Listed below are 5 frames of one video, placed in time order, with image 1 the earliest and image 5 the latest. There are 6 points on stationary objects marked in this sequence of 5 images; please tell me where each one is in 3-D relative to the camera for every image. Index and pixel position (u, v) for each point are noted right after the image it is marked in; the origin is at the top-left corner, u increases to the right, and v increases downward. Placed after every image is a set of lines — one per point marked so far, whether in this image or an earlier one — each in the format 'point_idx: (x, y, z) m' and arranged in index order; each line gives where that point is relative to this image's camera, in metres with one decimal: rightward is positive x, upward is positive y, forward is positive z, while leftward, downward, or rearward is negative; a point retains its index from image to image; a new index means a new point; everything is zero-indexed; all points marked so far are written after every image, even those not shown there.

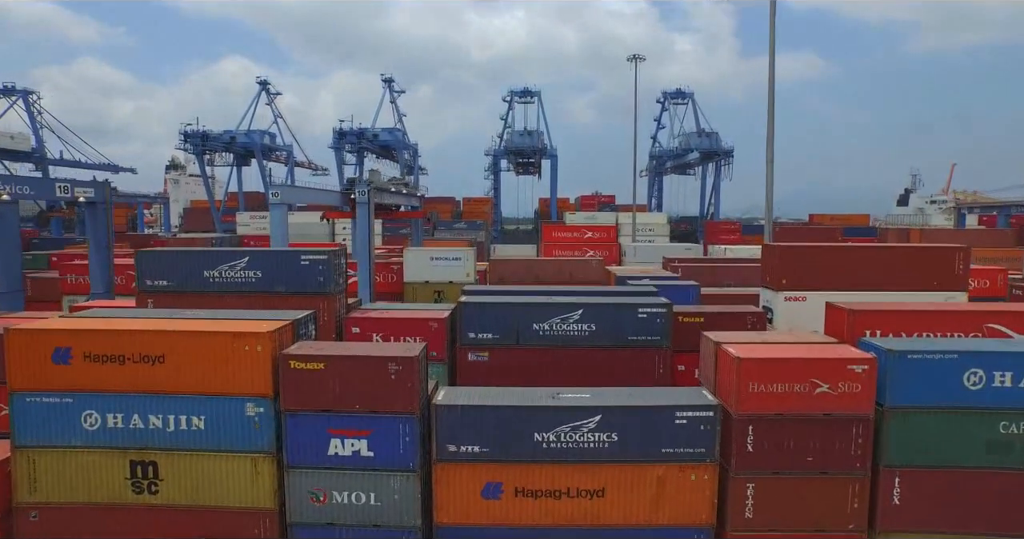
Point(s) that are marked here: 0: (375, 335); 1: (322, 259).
0: (-3.3, -1.6, +12.1) m
1: (-4.6, +0.2, +12.0) m
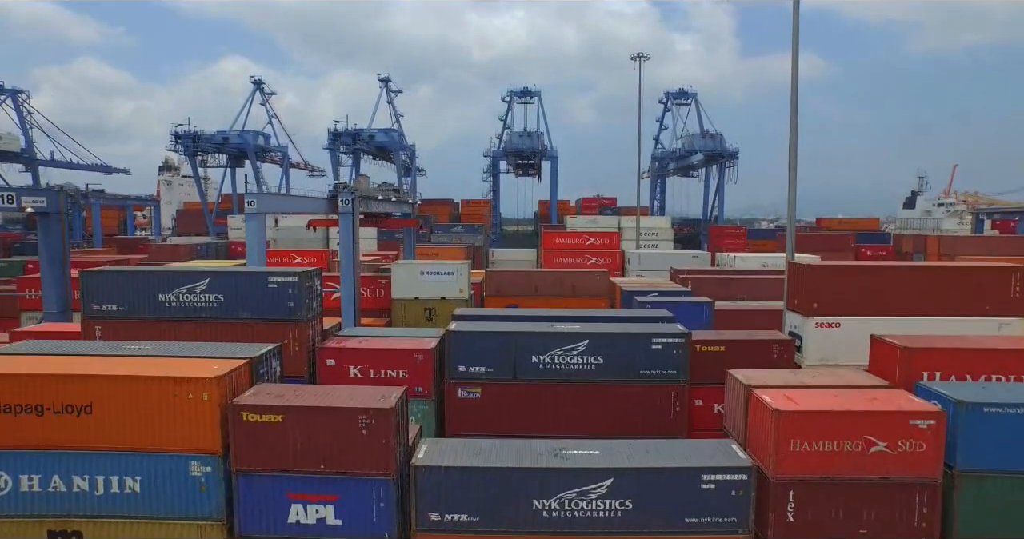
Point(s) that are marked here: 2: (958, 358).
0: (-3.4, -2.1, +10.7) m
1: (-4.6, -0.2, +10.6) m
2: (+7.2, -1.4, +8.1) m
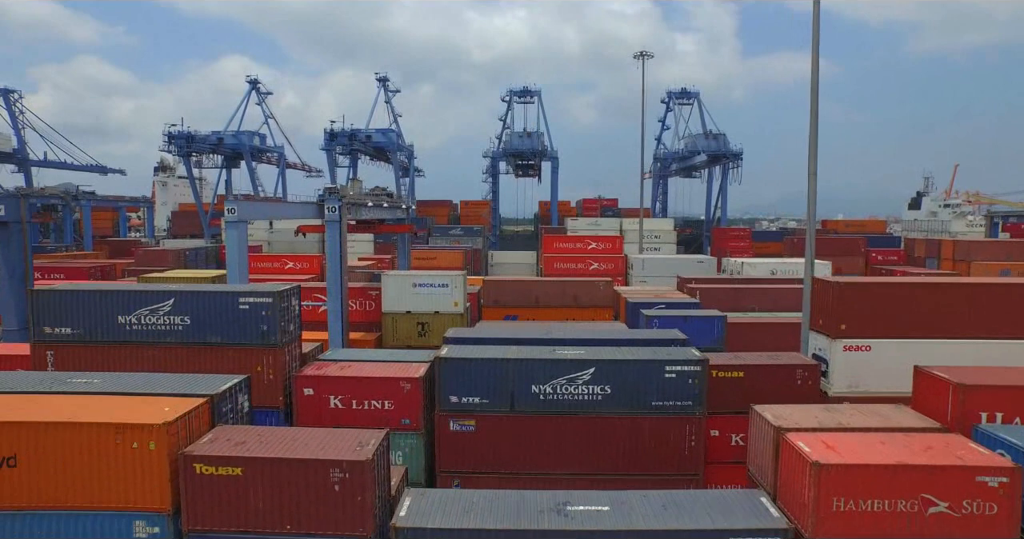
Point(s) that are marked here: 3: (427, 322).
0: (-3.4, -2.5, +9.6) m
1: (-4.7, -0.6, +9.5) m
2: (+7.2, -1.8, +7.1) m
3: (-2.6, -1.6, +15.6) m
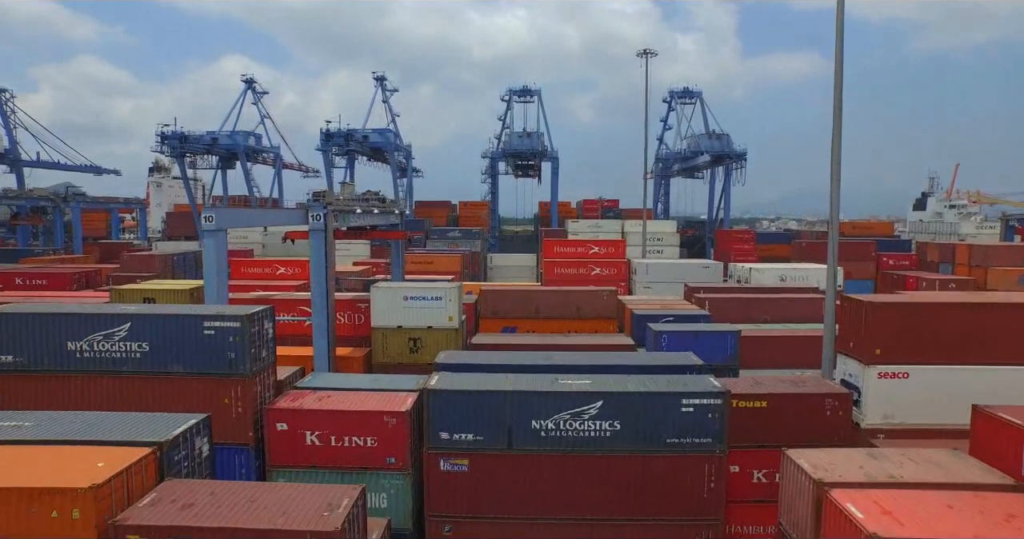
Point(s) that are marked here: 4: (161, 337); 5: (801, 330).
0: (-3.5, -2.8, +8.6) m
1: (-4.7, -1.0, +8.5) m
2: (+7.1, -2.2, +6.0) m
3: (-2.7, -2.0, +14.6) m
4: (-6.0, -1.1, +8.5) m
5: (+9.9, -2.1, +17.2) m
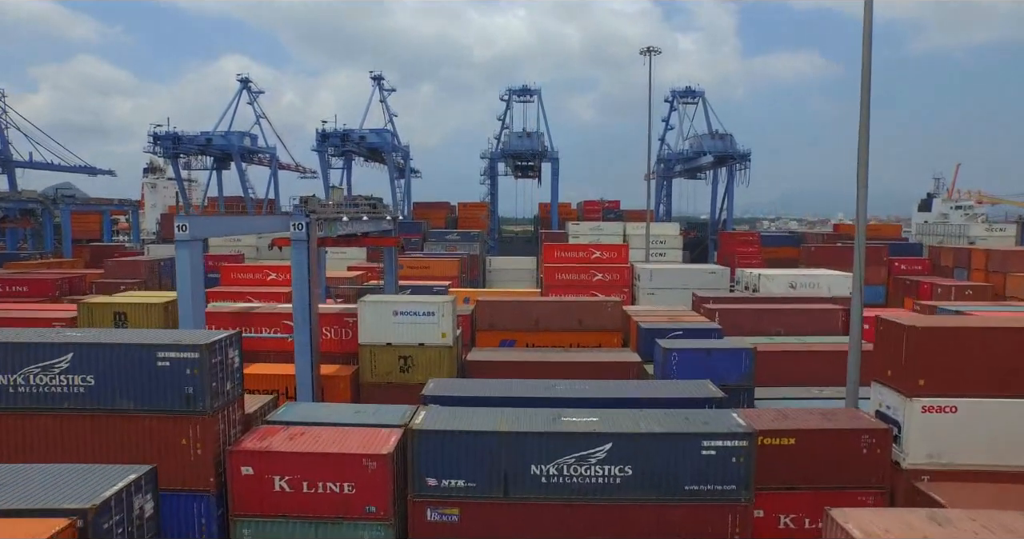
0: (-3.5, -3.2, +7.5) m
1: (-4.8, -1.3, +7.4) m
2: (+7.1, -2.5, +5.0) m
3: (-2.7, -2.3, +13.5) m
4: (-6.0, -1.5, +7.4) m
5: (+9.9, -2.4, +16.1) m
